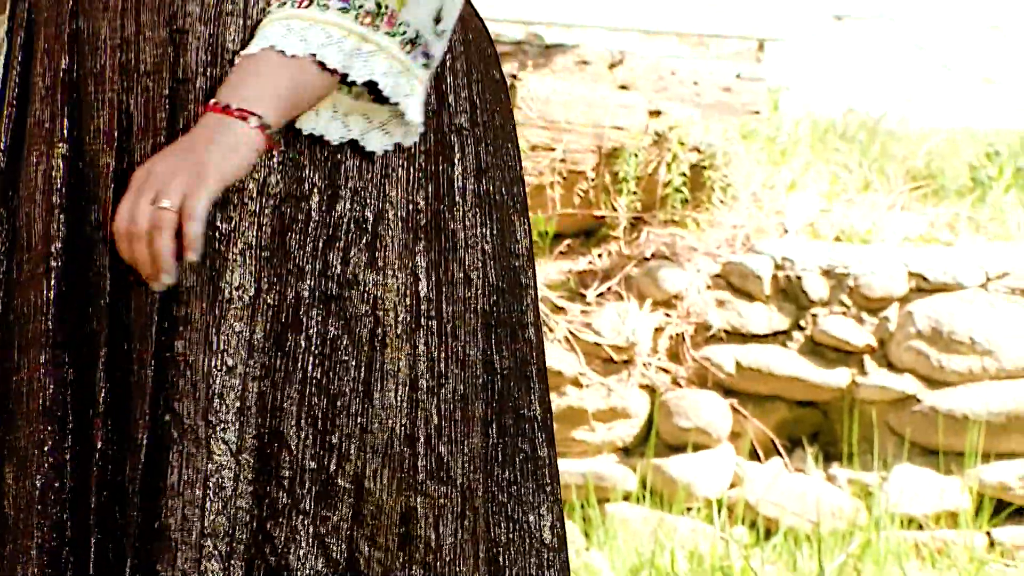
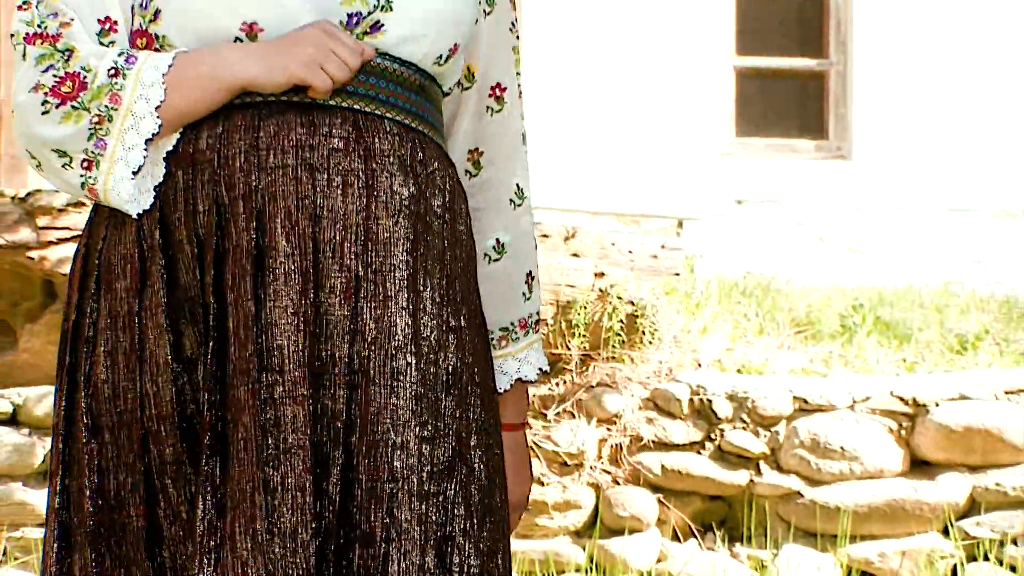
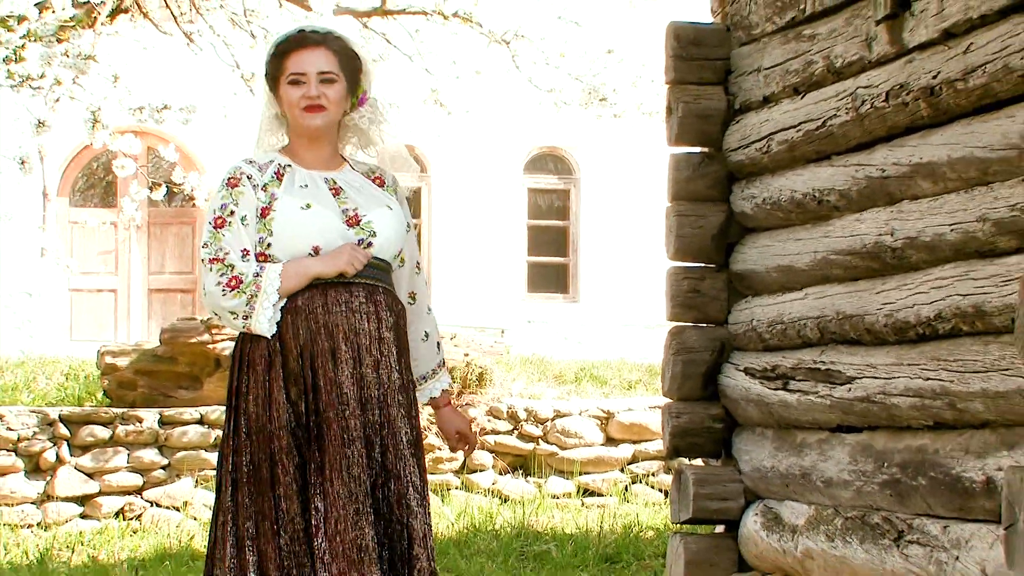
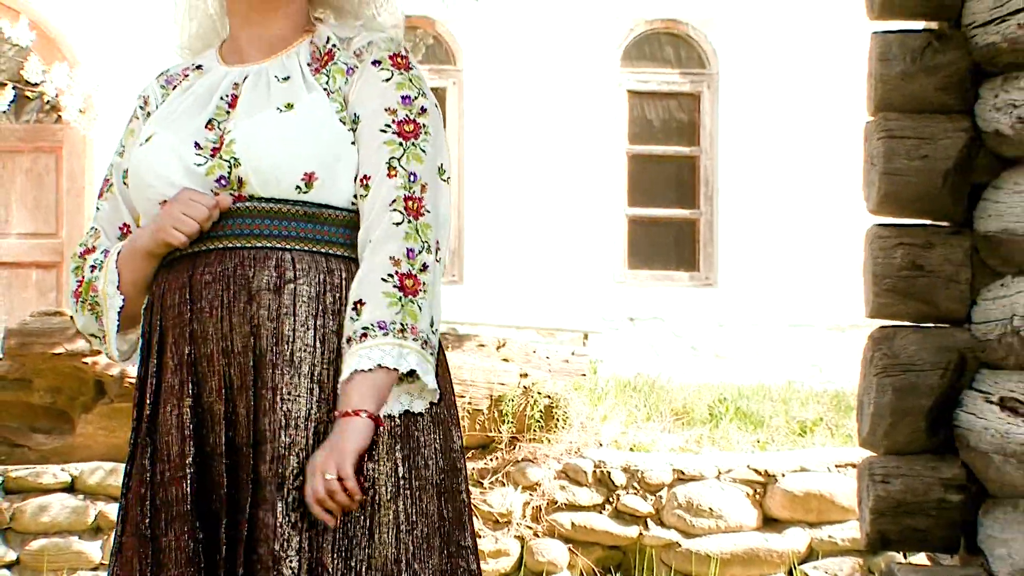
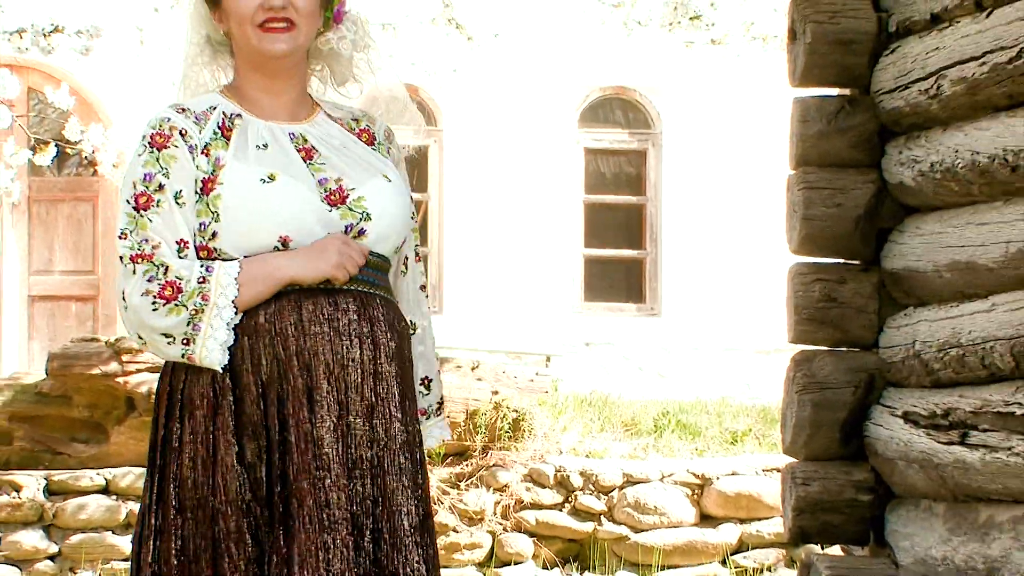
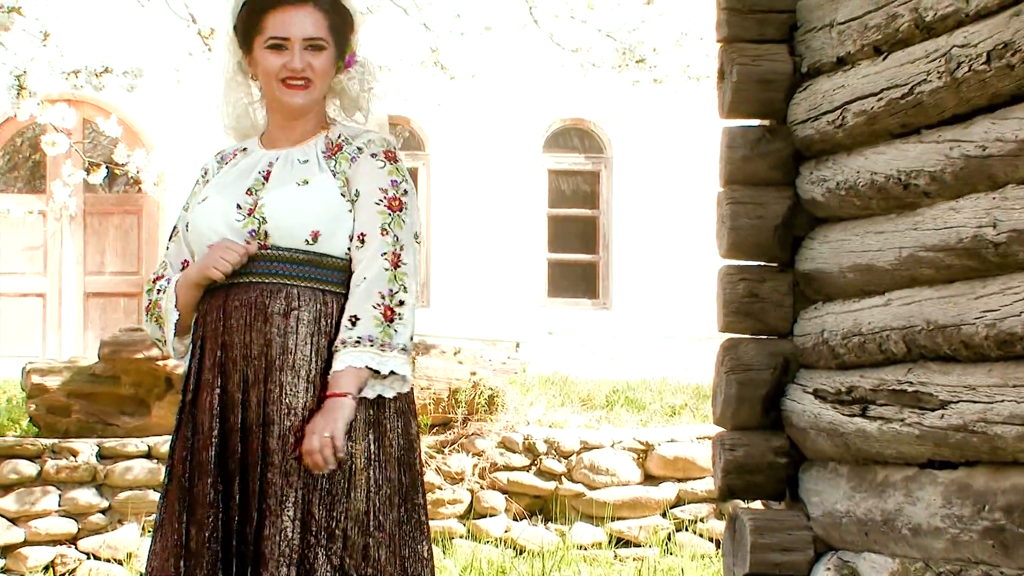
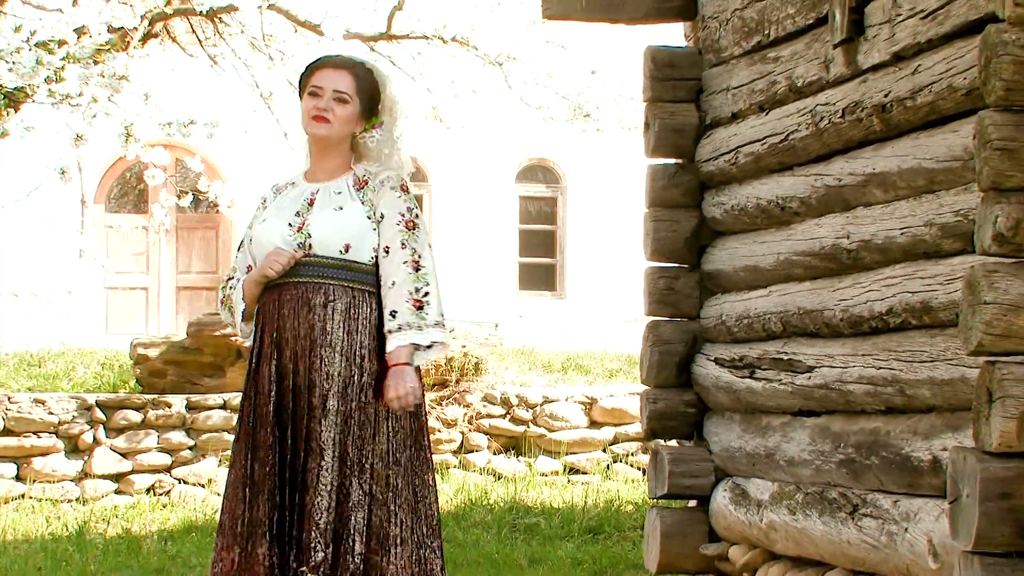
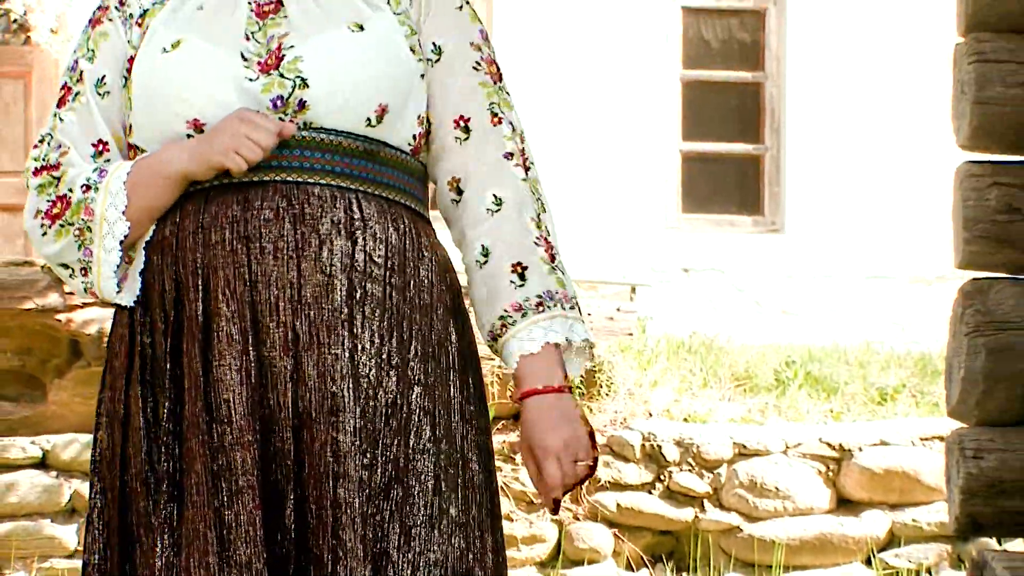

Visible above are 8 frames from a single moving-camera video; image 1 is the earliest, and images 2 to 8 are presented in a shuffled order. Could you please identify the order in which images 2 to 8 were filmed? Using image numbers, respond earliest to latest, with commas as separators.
2, 8, 4, 5, 6, 3, 7
